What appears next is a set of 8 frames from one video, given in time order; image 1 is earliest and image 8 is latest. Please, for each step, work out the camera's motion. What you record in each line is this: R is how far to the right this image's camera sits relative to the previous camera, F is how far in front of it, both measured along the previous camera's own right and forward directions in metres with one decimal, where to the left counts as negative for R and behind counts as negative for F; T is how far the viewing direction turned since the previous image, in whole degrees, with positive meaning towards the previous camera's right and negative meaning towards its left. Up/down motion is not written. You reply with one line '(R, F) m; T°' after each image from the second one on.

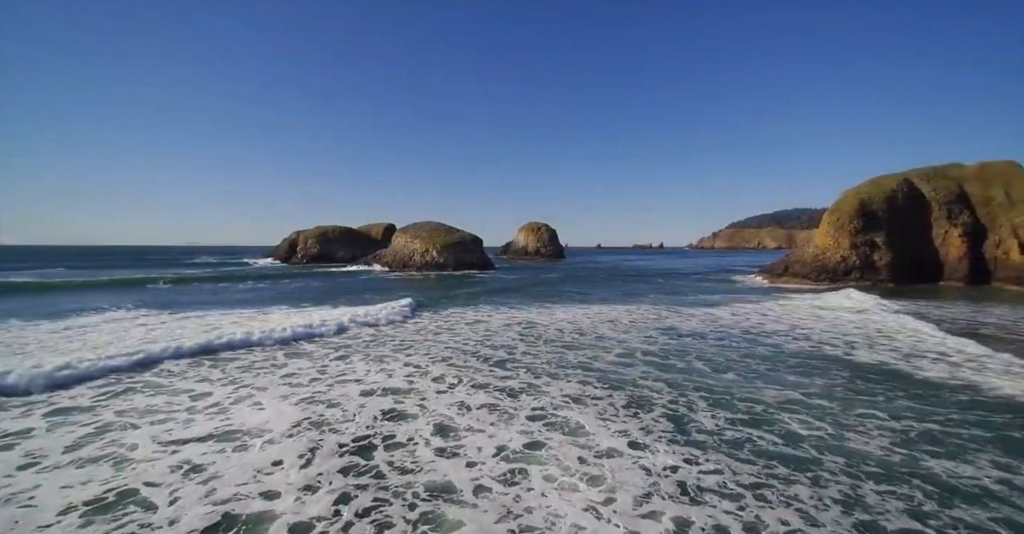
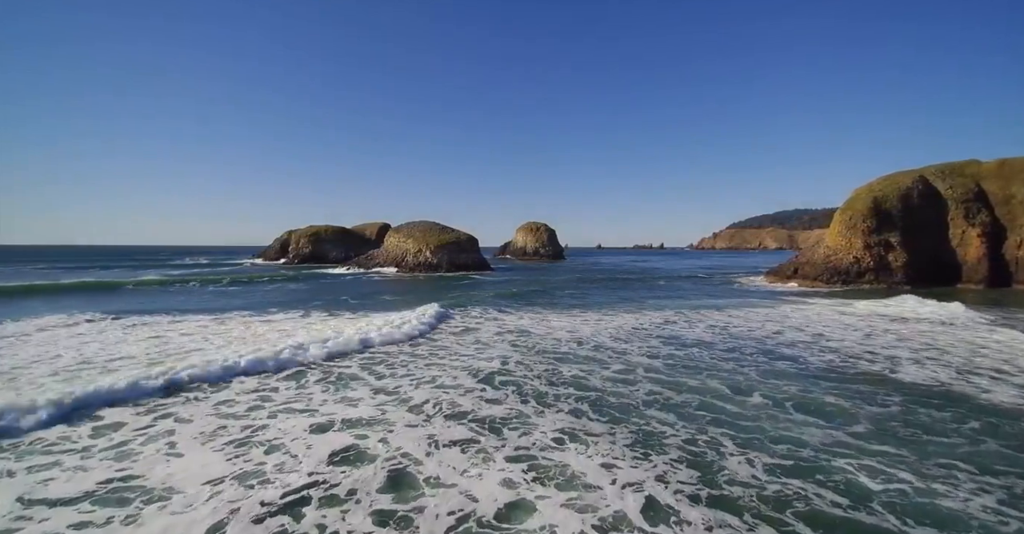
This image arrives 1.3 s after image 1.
(+0.2, +1.7) m; 0°
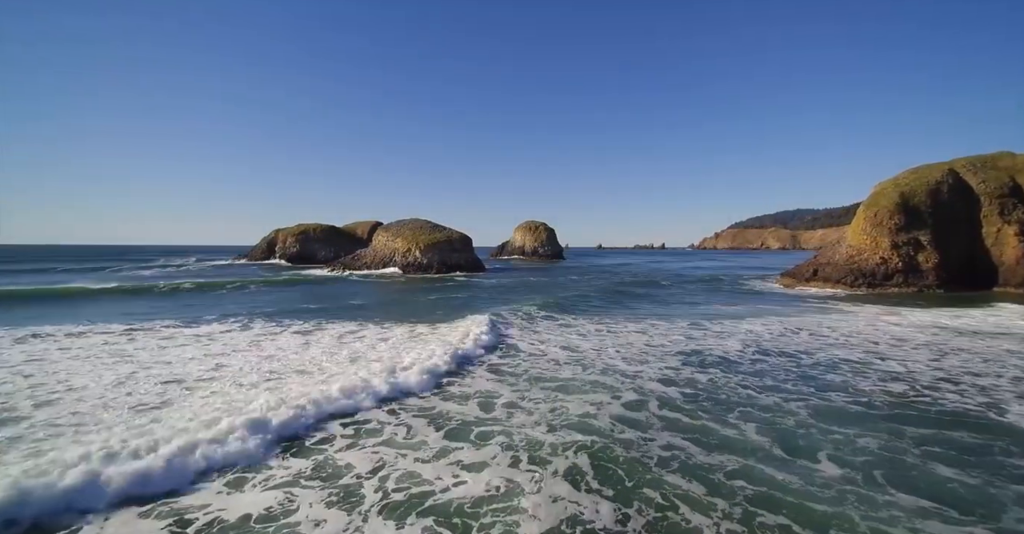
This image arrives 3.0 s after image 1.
(+0.4, +2.8) m; 0°
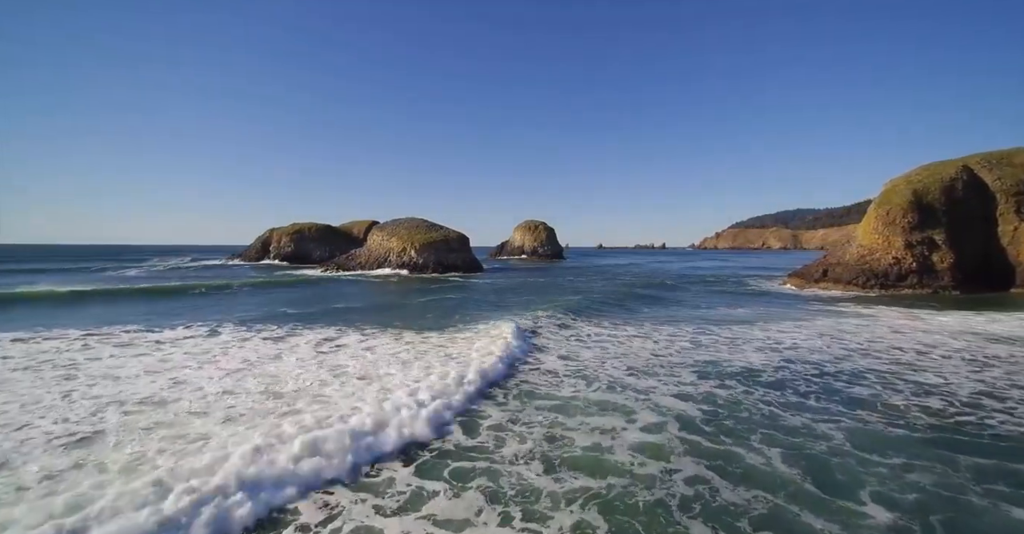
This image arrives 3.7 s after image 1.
(+0.1, +1.2) m; 0°
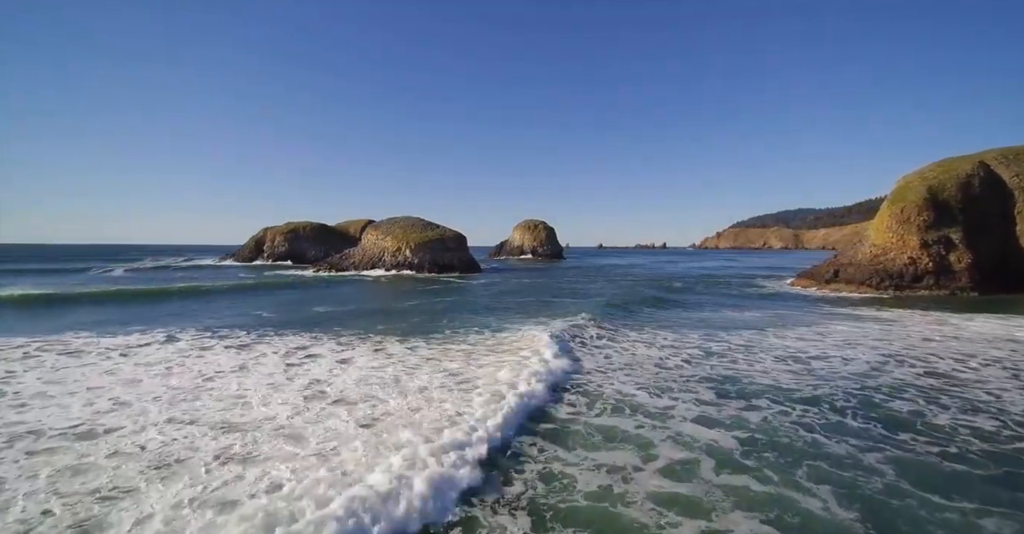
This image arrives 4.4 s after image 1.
(+0.1, +1.2) m; 0°
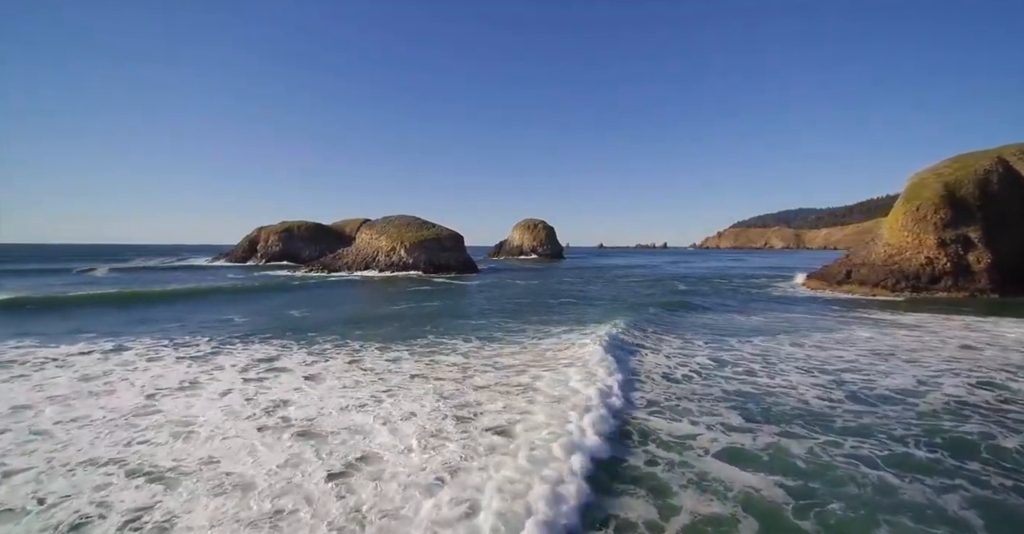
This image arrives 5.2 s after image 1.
(+0.1, +1.2) m; 0°
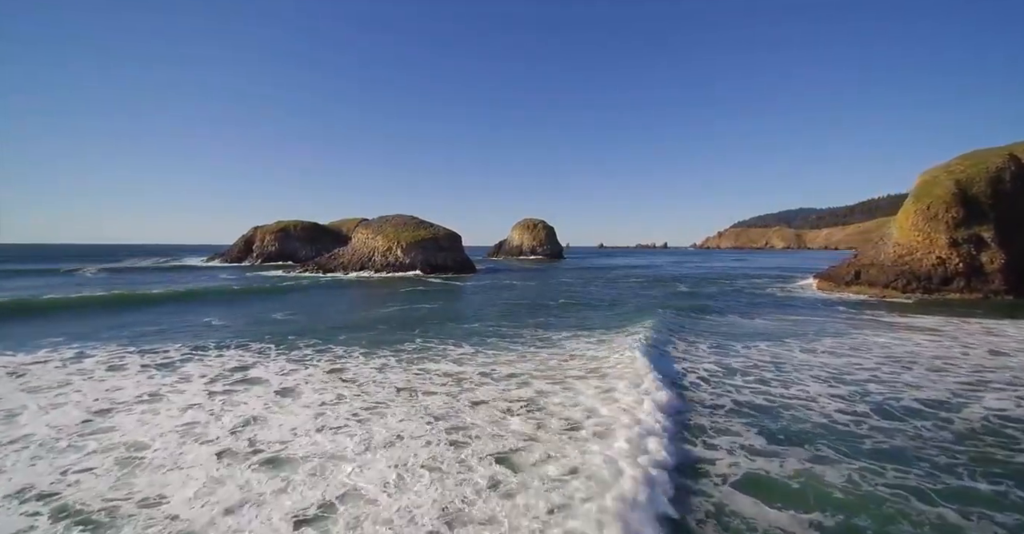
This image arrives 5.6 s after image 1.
(+0.1, +0.8) m; 0°
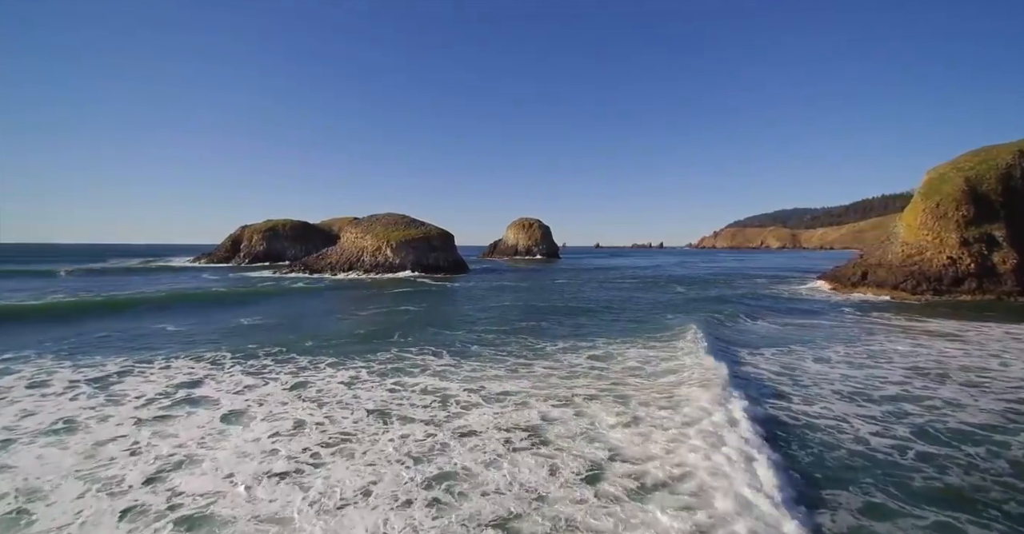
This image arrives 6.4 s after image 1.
(+0.1, +1.2) m; +1°
